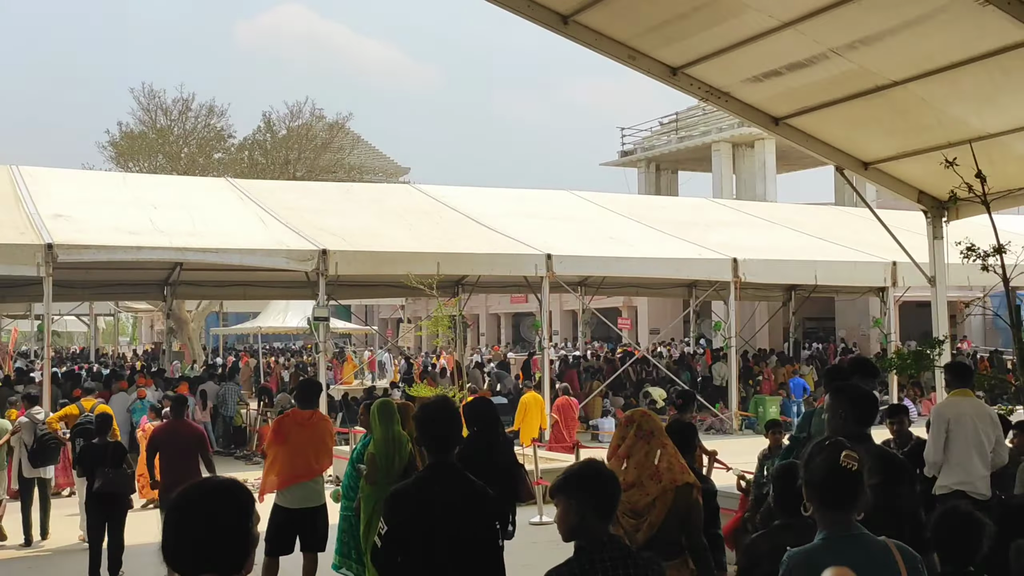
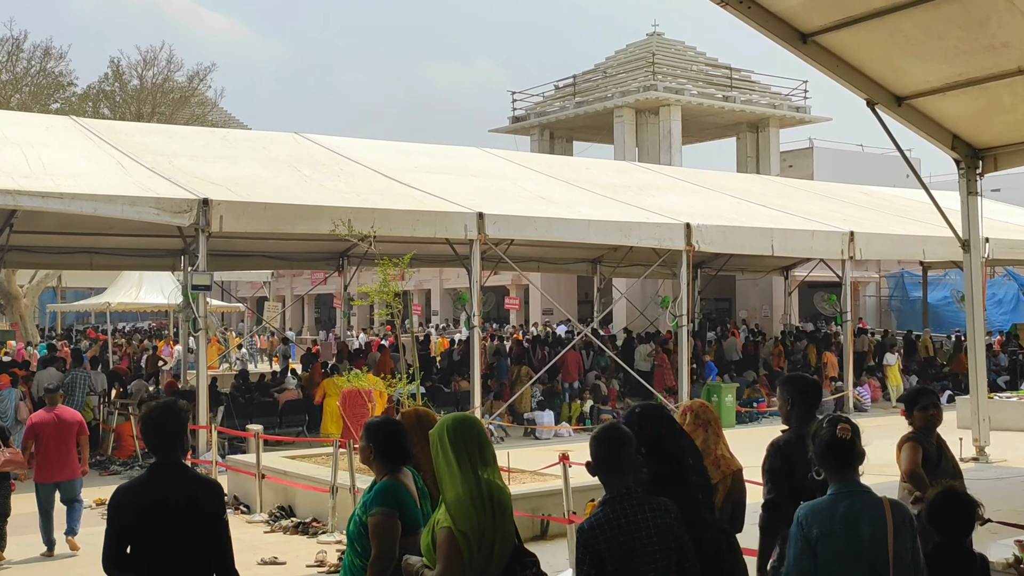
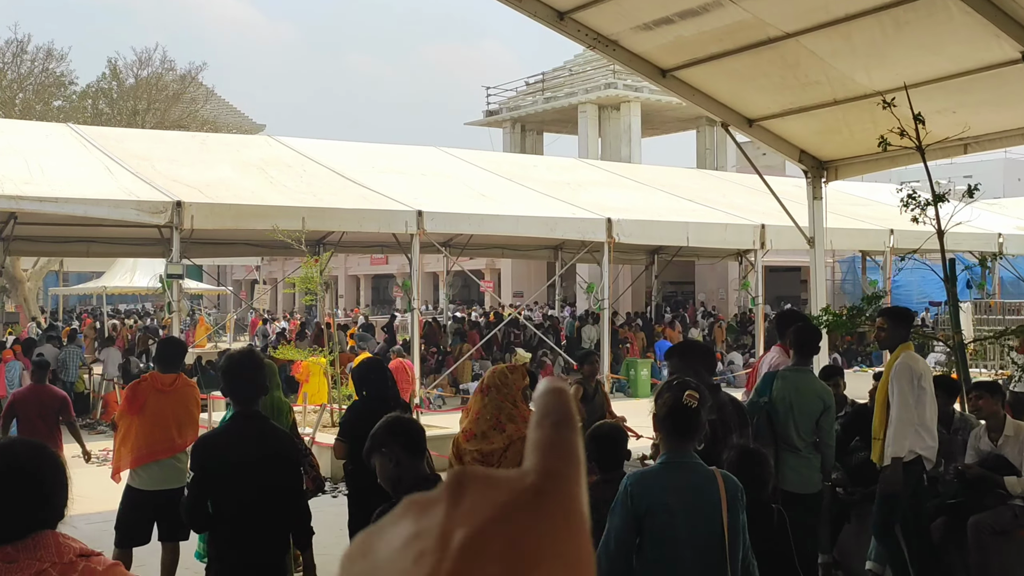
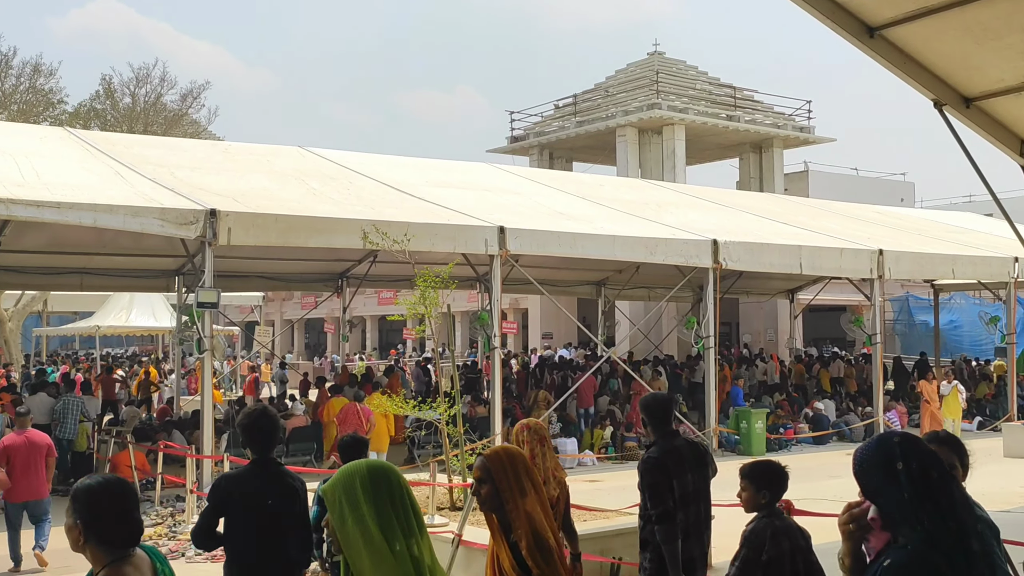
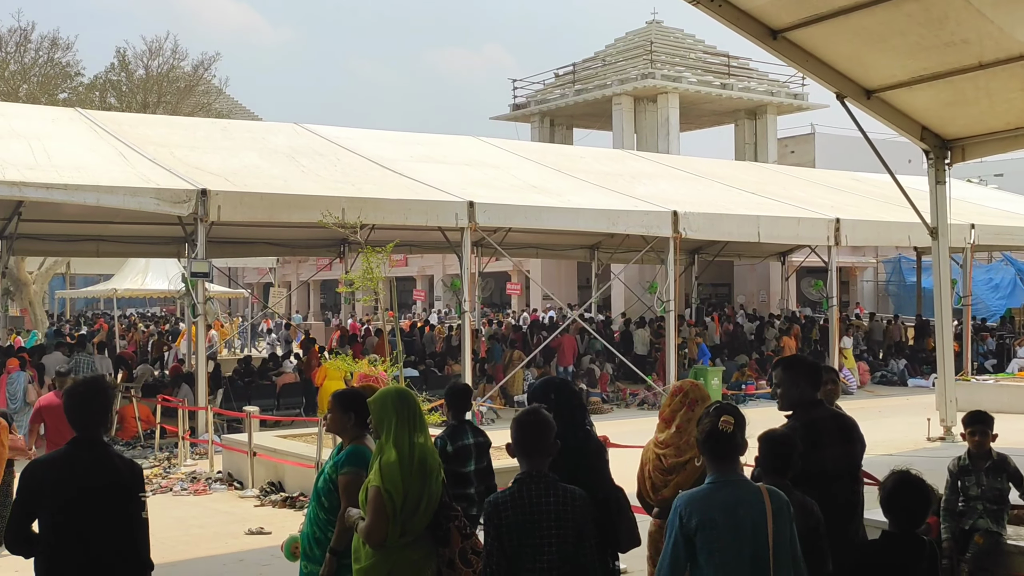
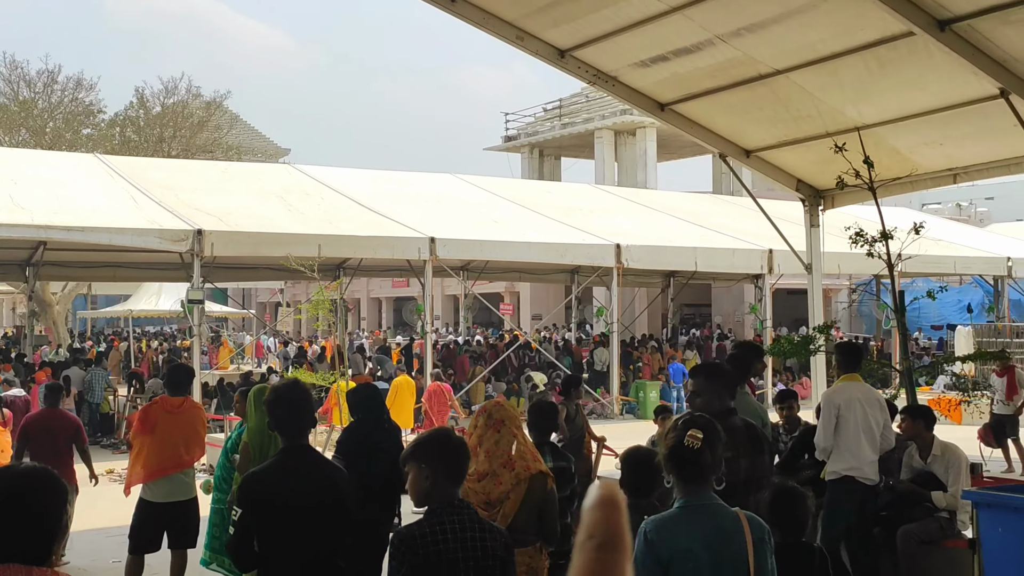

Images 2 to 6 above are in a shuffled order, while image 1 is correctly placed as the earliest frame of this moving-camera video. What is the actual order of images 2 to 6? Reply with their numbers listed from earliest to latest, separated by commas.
6, 3, 5, 2, 4
